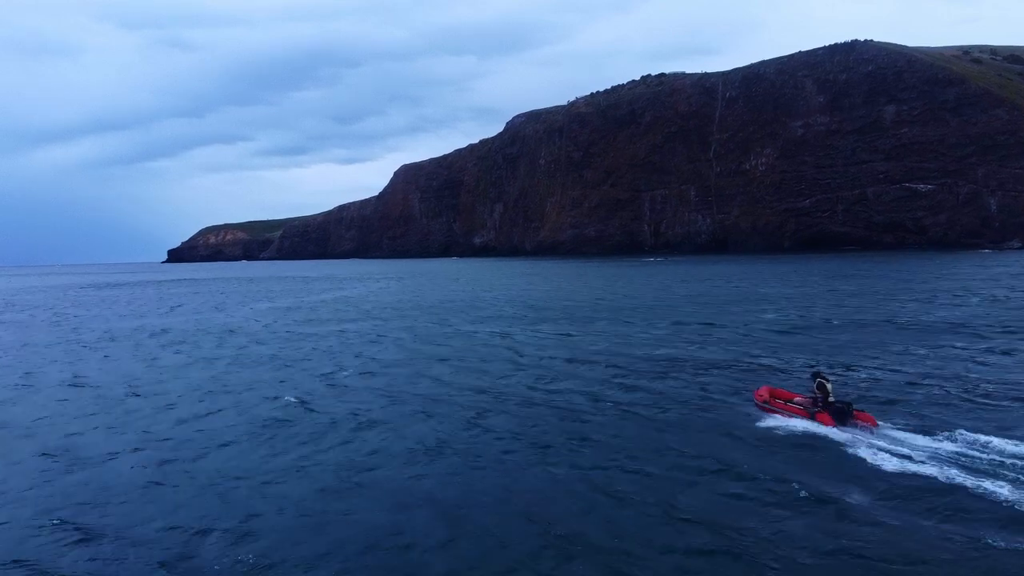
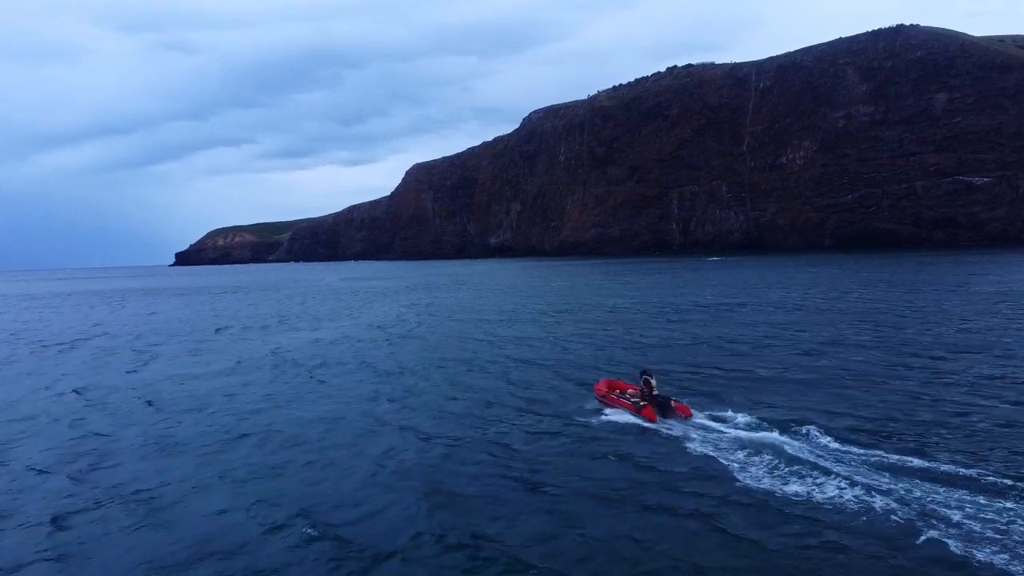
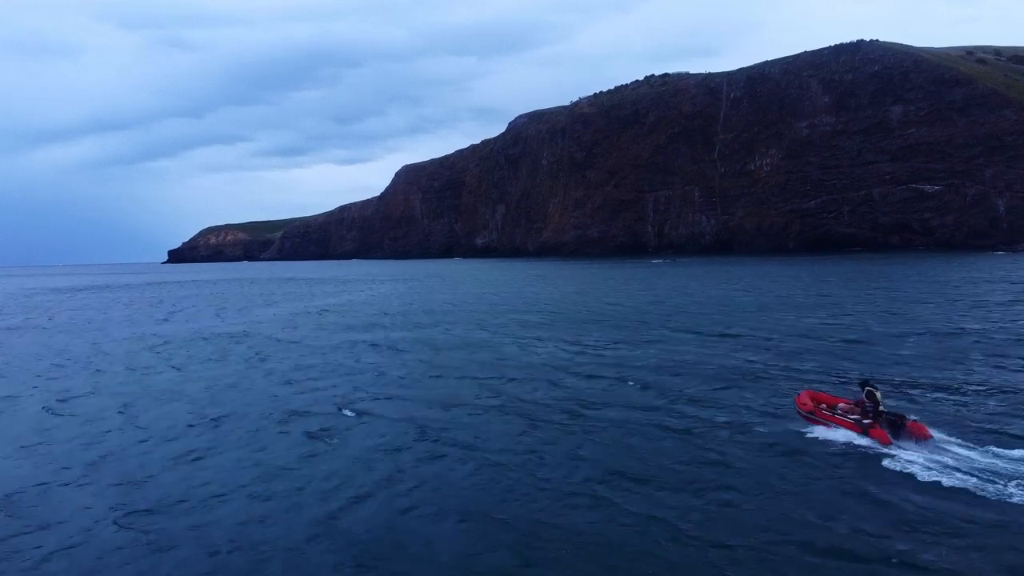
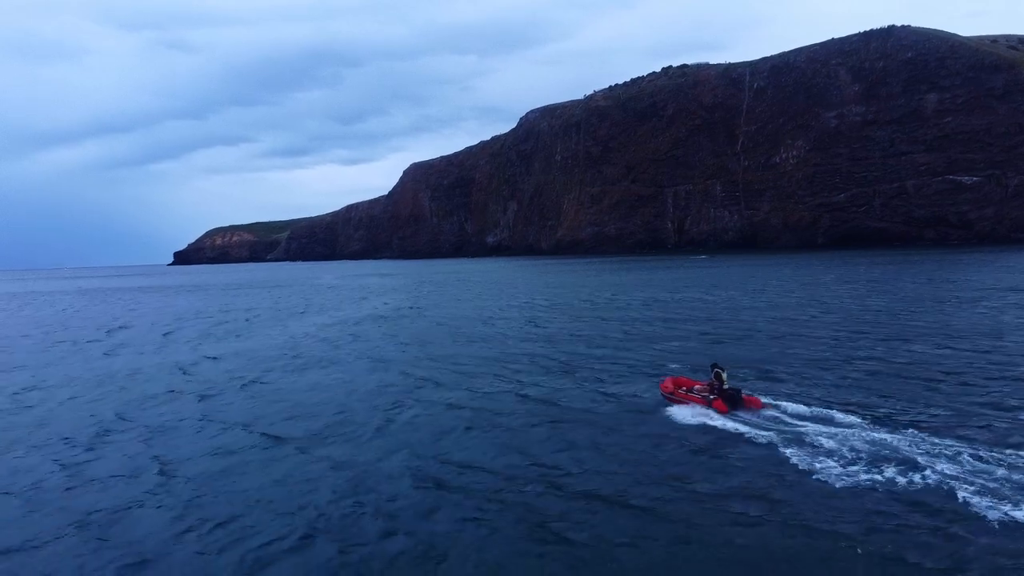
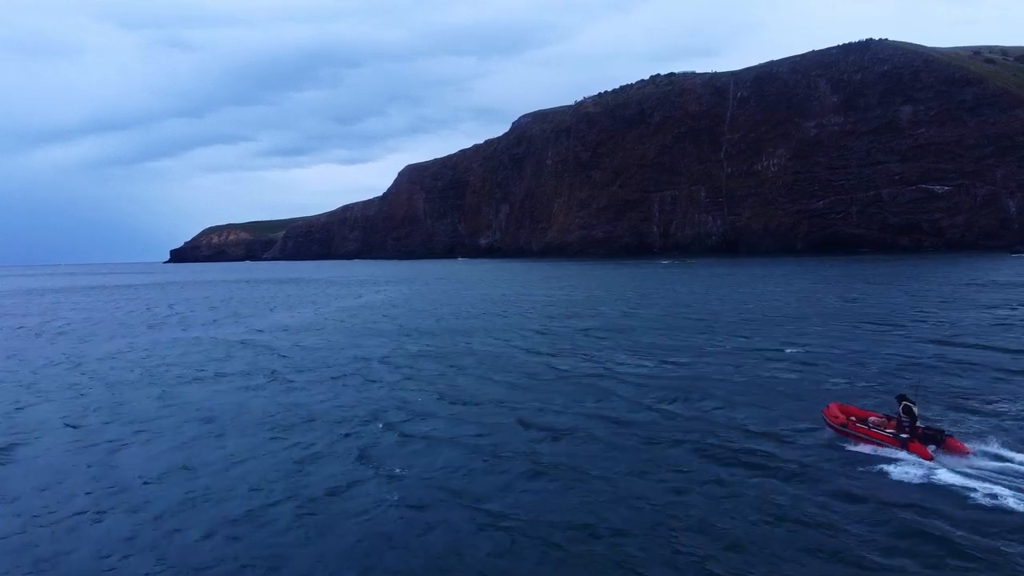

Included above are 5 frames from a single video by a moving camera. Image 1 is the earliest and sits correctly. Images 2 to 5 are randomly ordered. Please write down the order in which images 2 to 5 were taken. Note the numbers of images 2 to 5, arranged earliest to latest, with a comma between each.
3, 5, 4, 2
